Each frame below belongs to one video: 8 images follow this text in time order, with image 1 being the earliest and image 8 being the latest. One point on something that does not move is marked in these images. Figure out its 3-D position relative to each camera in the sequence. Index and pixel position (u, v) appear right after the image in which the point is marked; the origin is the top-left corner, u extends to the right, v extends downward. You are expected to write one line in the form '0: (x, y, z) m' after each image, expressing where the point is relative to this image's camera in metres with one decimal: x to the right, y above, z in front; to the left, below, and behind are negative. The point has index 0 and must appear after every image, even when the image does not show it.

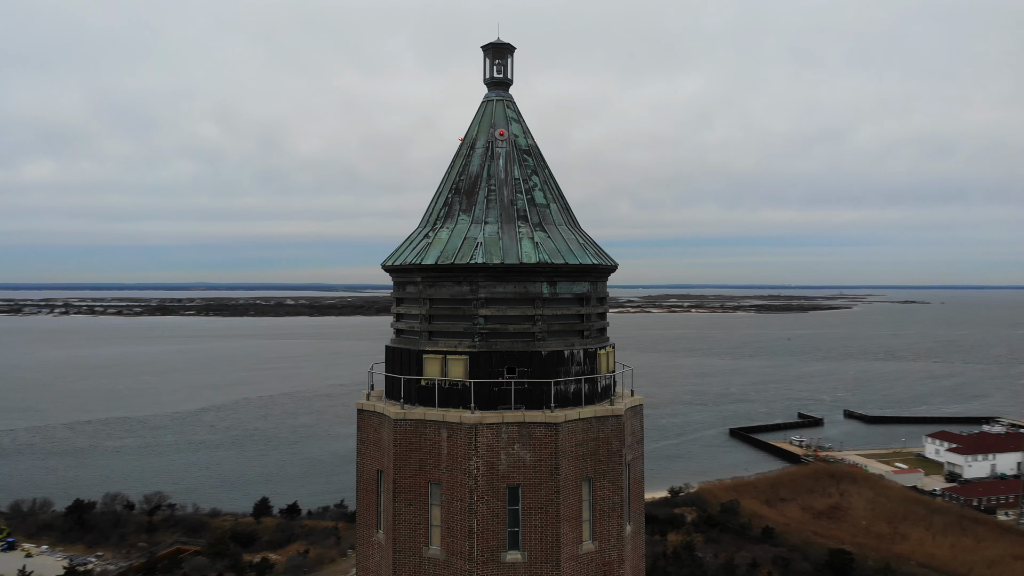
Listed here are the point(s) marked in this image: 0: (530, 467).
0: (+0.1, -1.4, +6.8) m
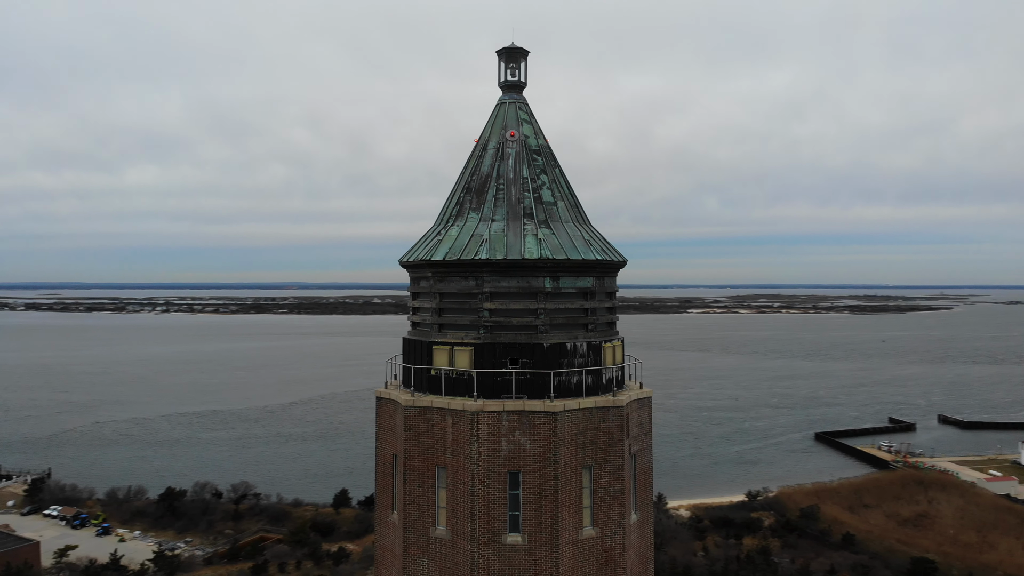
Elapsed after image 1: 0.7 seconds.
0: (+0.1, -1.4, +7.1) m
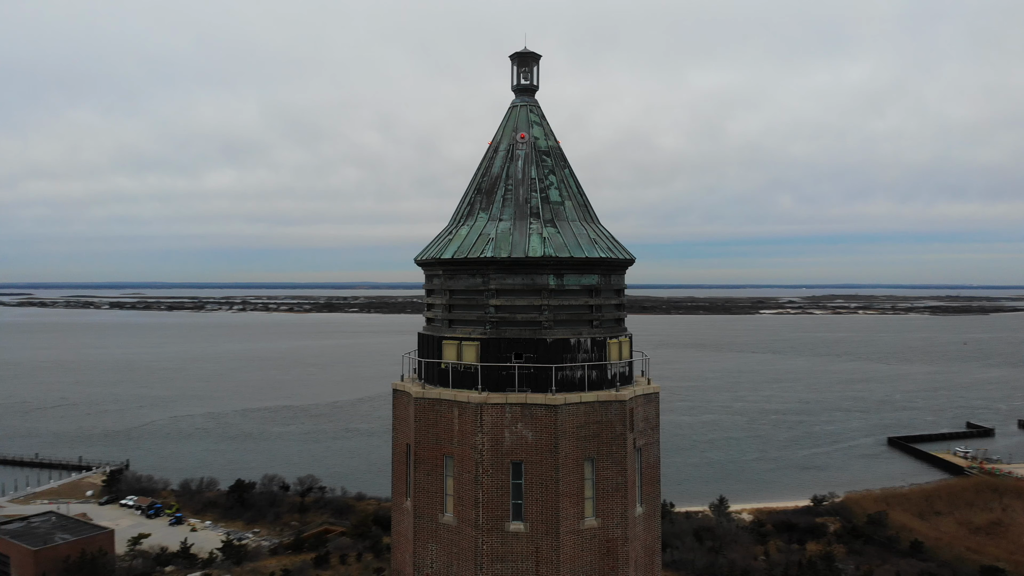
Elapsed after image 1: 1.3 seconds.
0: (+0.2, -1.4, +7.3) m
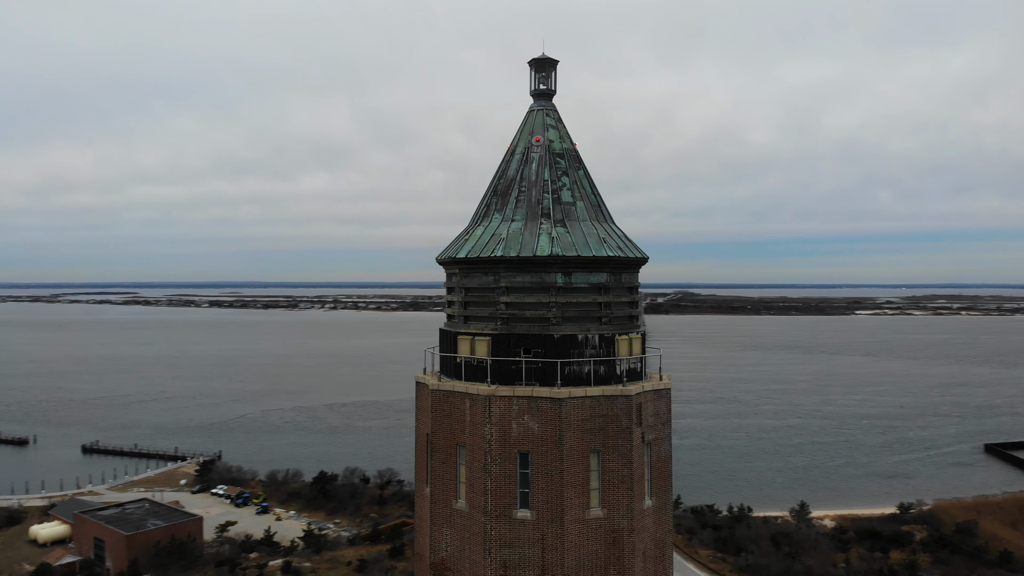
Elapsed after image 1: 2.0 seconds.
0: (+0.2, -1.3, +7.7) m
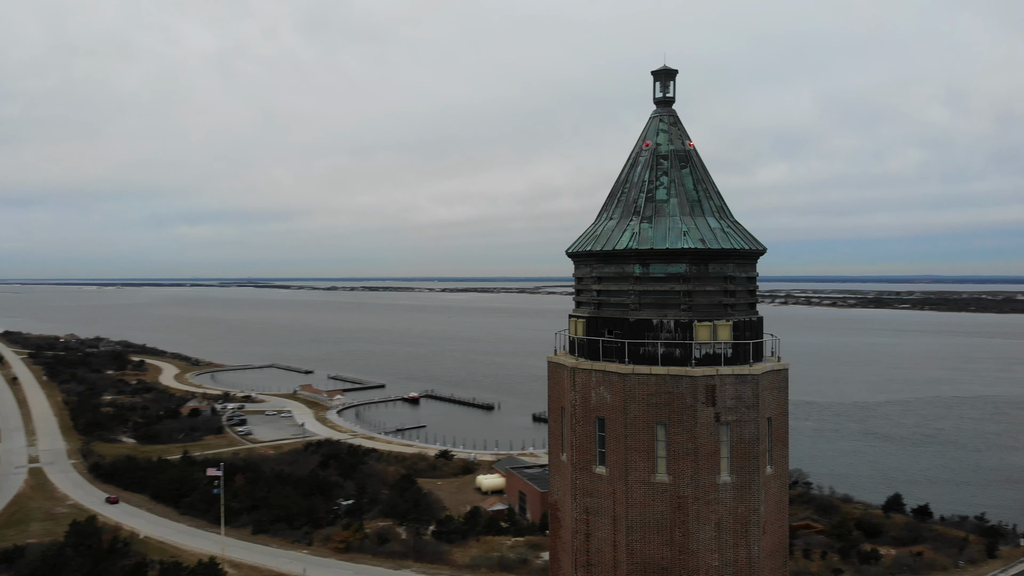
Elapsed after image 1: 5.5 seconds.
0: (+1.0, -1.2, +8.9) m
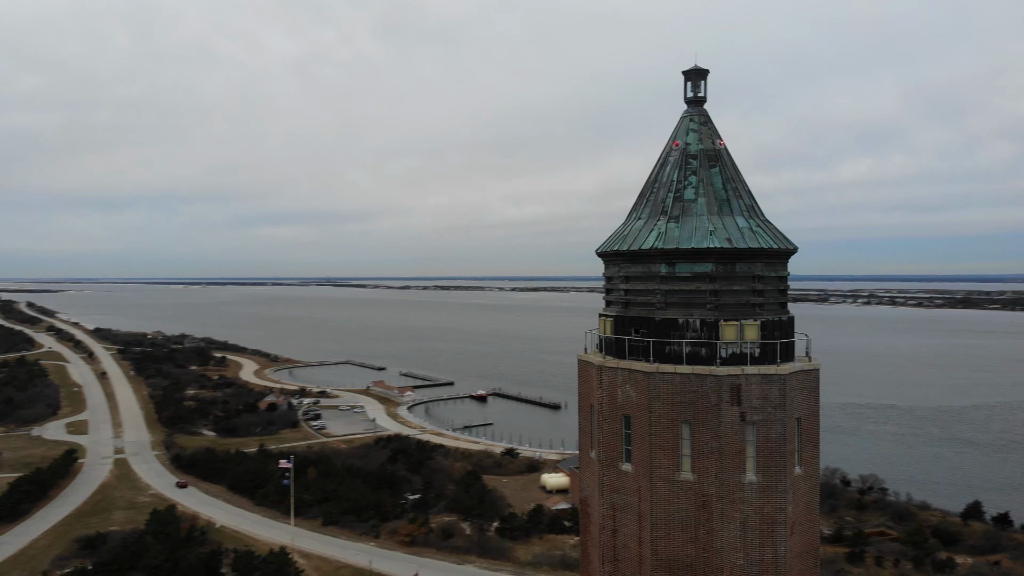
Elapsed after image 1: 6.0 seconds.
0: (+1.3, -1.2, +9.0) m
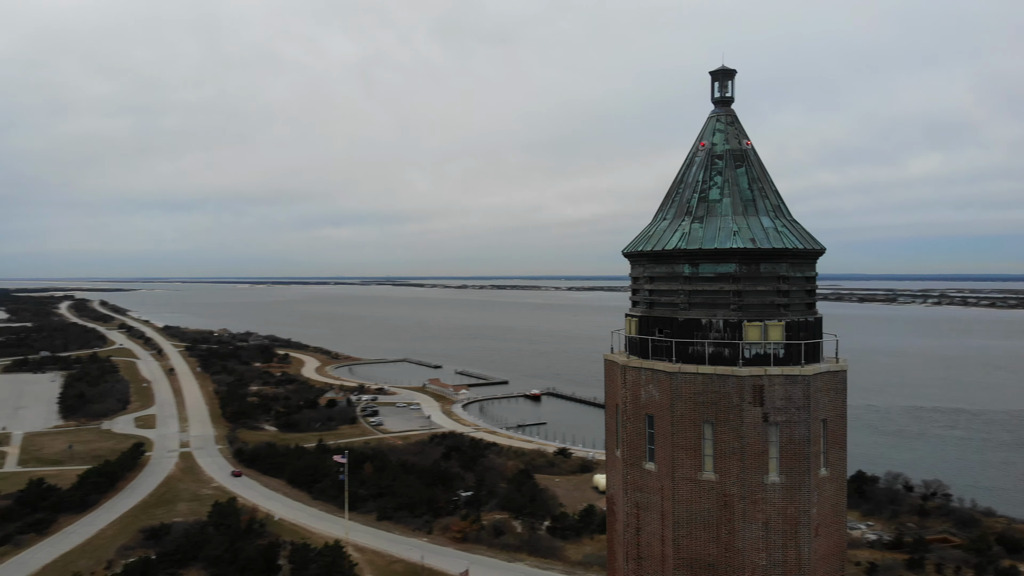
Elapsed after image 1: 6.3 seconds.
0: (+1.6, -1.2, +9.0) m
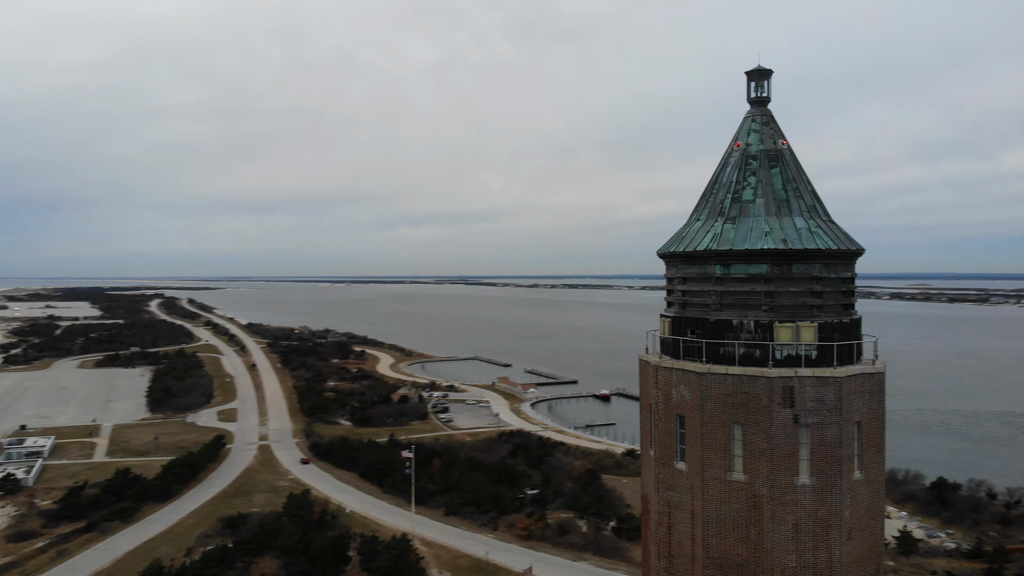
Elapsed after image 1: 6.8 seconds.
0: (+1.9, -1.2, +9.1) m
